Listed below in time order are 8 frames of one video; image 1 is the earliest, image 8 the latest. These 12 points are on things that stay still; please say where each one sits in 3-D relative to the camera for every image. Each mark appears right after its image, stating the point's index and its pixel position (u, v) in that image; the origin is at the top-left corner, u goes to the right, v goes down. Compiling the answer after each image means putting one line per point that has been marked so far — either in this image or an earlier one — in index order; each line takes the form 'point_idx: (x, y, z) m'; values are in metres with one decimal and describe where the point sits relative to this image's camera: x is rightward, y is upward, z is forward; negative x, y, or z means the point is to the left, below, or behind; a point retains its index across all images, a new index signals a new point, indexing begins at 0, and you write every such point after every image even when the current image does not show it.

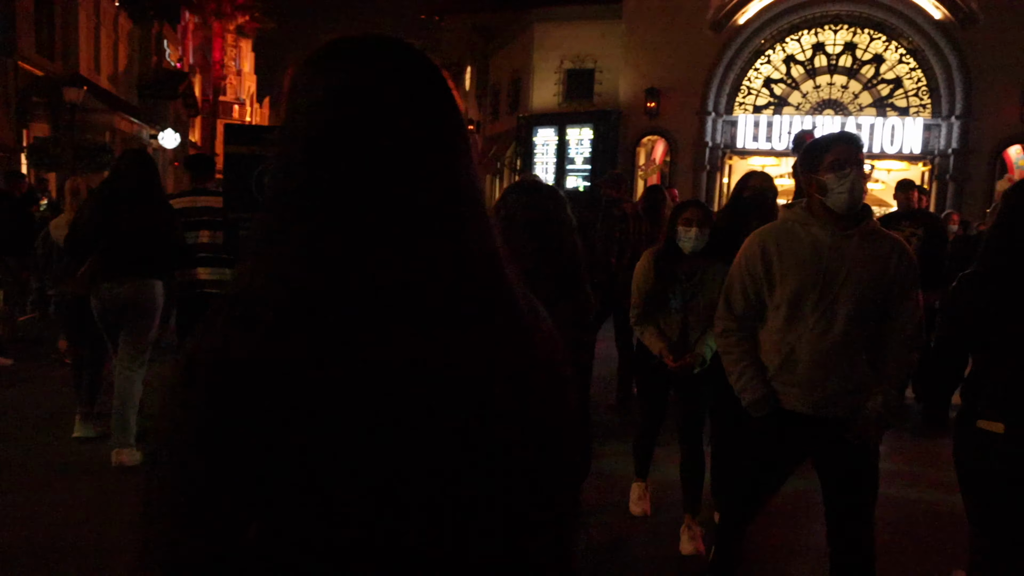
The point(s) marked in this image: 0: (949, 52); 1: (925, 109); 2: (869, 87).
0: (+10.1, +5.4, +17.5) m
1: (+9.9, +4.3, +18.2) m
2: (+8.7, +4.9, +18.6) m
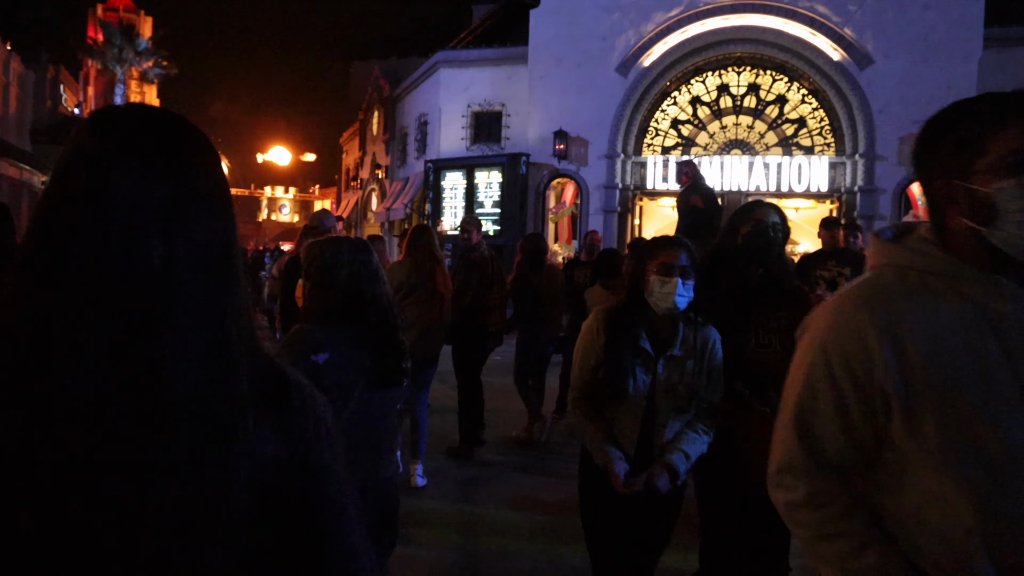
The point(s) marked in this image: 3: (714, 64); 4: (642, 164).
0: (+7.9, +4.6, +17.8) m
1: (+7.7, +3.4, +18.4) m
2: (+6.4, +3.9, +18.7) m
3: (+5.0, +5.5, +18.8) m
4: (+3.3, +3.1, +19.1) m
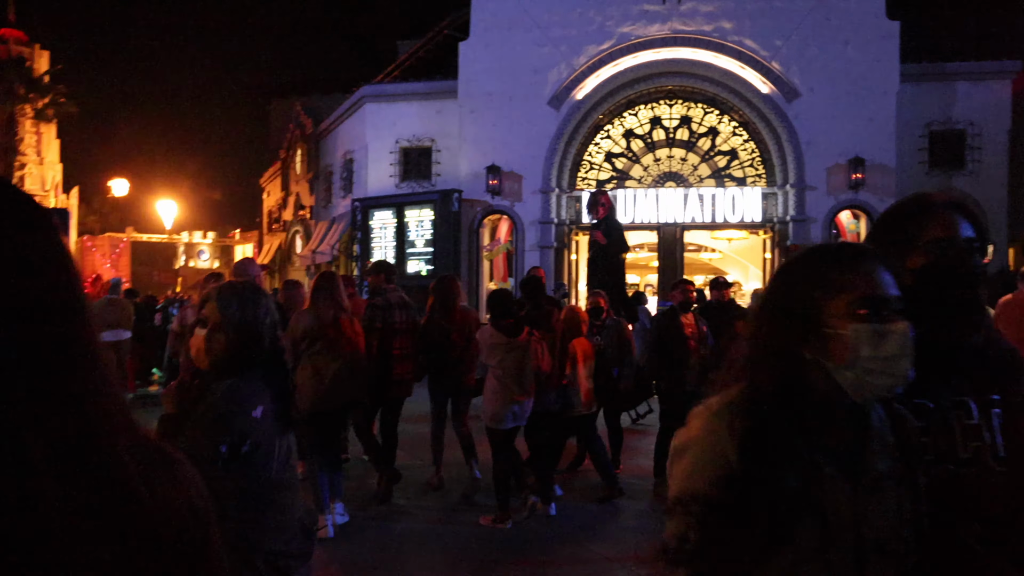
0: (+6.3, +3.9, +18.1) m
1: (+6.1, +2.7, +18.6) m
2: (+4.8, +3.2, +18.8) m
3: (+3.3, +4.7, +18.9) m
4: (+1.6, +2.2, +18.9) m
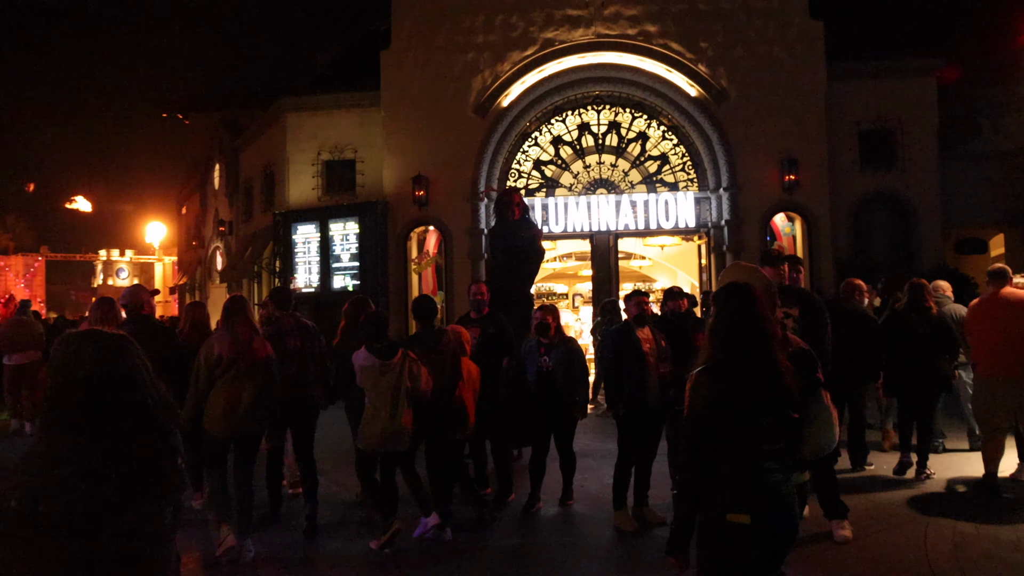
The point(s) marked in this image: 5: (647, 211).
0: (+4.6, +3.7, +17.7) m
1: (+4.3, +2.5, +18.3) m
2: (+3.0, +3.0, +18.4) m
3: (+1.5, +4.5, +18.3) m
4: (-0.1, +1.9, +18.2) m
5: (+3.2, +1.8, +17.8) m
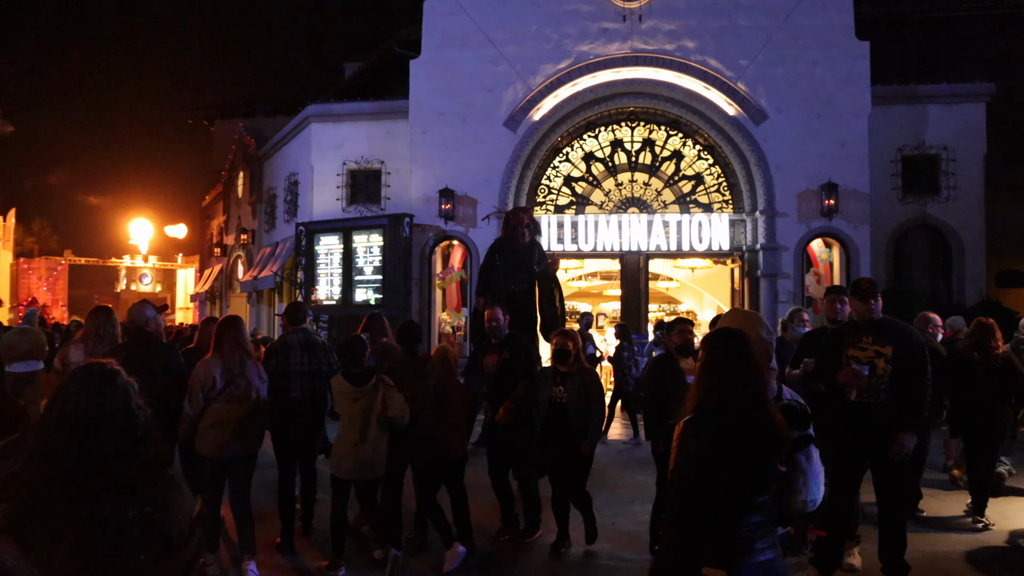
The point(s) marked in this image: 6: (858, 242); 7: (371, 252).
0: (+5.3, +3.2, +17.2) m
1: (+5.0, +1.9, +17.7) m
2: (+3.7, +2.4, +17.8) m
3: (+2.2, +4.0, +17.8) m
4: (+0.5, +1.5, +17.7) m
5: (+3.8, +1.3, +17.3) m
6: (+7.6, +1.0, +16.8) m
7: (-3.4, +0.9, +18.2) m
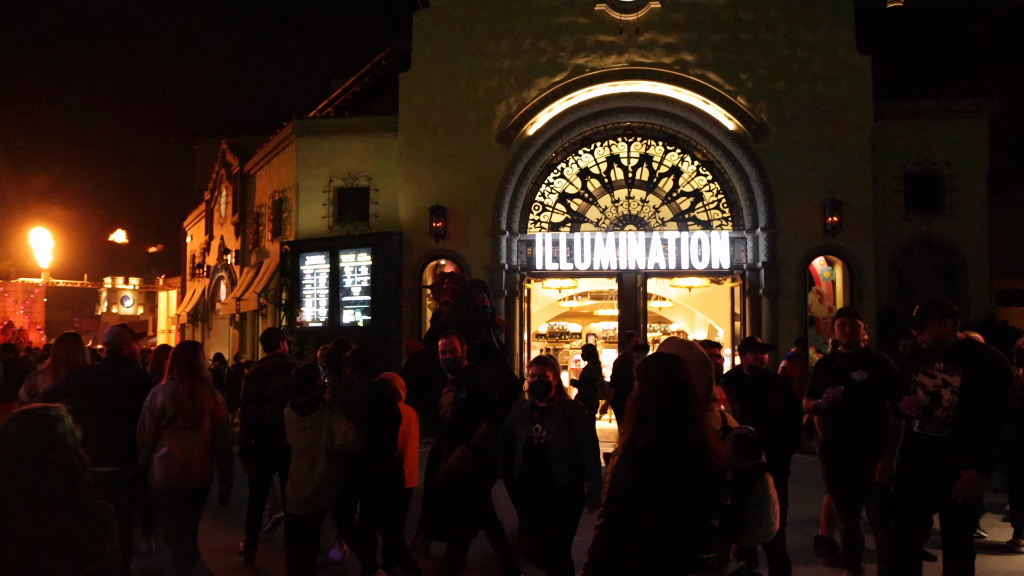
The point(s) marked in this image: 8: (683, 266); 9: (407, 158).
0: (+5.1, +2.7, +16.7) m
1: (+4.8, +1.5, +17.2) m
2: (+3.5, +2.0, +17.3) m
3: (+2.1, +3.5, +17.3) m
4: (+0.4, +1.0, +17.1) m
5: (+3.7, +0.8, +16.7) m
6: (+7.5, +0.6, +16.3) m
7: (-3.5, +0.4, +17.5) m
8: (+3.8, +0.5, +16.7) m
9: (-2.4, +3.0, +17.3) m
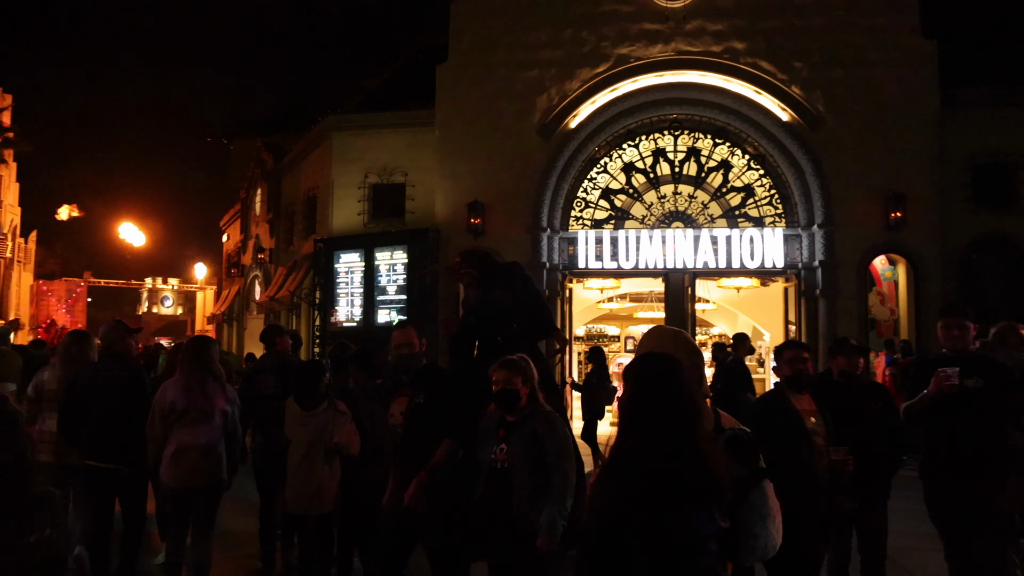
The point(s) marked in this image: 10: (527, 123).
0: (+6.0, +2.7, +15.8) m
1: (+5.7, +1.5, +16.2) m
2: (+4.4, +2.0, +16.4) m
3: (+2.9, +3.5, +16.5) m
4: (+1.3, +1.0, +16.4) m
5: (+4.5, +0.8, +15.8) m
6: (+8.3, +0.6, +15.2) m
7: (-2.6, +0.4, +17.0) m
8: (+4.6, +0.5, +15.8) m
9: (-1.5, +3.0, +16.7) m
10: (+0.3, +3.6, +16.5) m
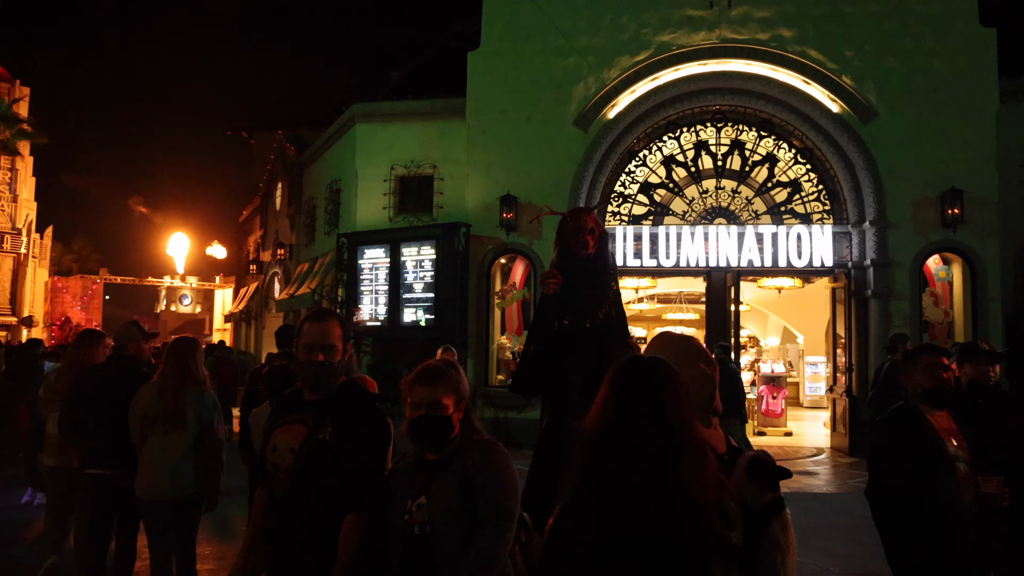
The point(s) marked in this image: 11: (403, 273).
0: (+6.7, +2.7, +15.0) m
1: (+6.4, +1.5, +15.5) m
2: (+5.1, +2.0, +15.6) m
3: (+3.7, +3.5, +15.8) m
4: (+2.0, +1.1, +15.6) m
5: (+5.2, +0.9, +15.1) m
6: (+9.0, +0.6, +14.4) m
7: (-1.9, +0.5, +16.3) m
8: (+5.3, +0.5, +15.1) m
9: (-0.8, +3.0, +16.0) m
10: (+1.0, +3.6, +15.7) m
11: (-2.4, +0.3, +16.5) m
